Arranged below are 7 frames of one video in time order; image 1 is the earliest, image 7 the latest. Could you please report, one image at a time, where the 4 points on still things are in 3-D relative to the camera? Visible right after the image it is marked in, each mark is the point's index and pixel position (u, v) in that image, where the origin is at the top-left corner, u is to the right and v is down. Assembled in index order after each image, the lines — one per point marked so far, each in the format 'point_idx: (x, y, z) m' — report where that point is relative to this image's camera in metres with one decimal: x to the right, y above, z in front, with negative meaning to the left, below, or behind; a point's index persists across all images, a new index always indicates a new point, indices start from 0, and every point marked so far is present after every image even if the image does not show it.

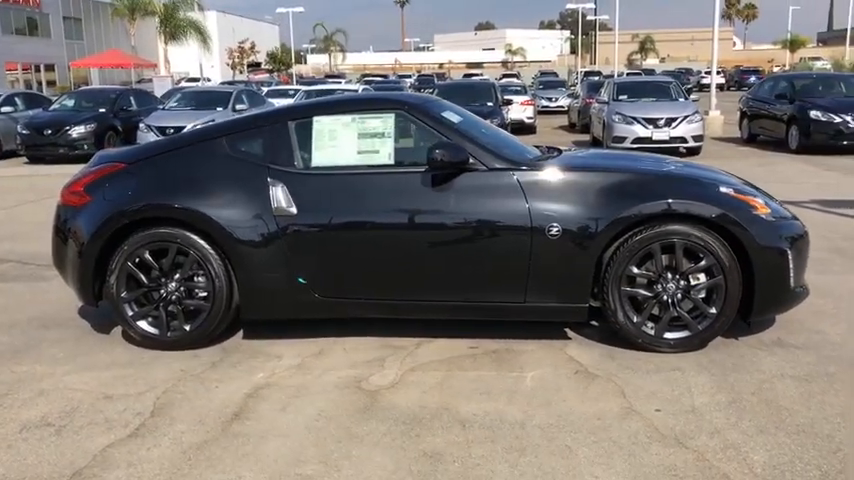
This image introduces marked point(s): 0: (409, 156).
0: (-0.1, +0.5, +4.9) m
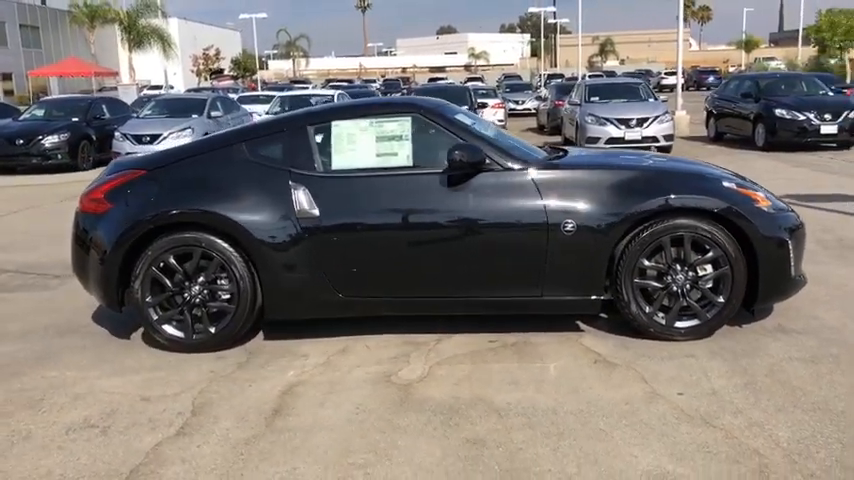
0: (0.0, +0.5, +5.1) m
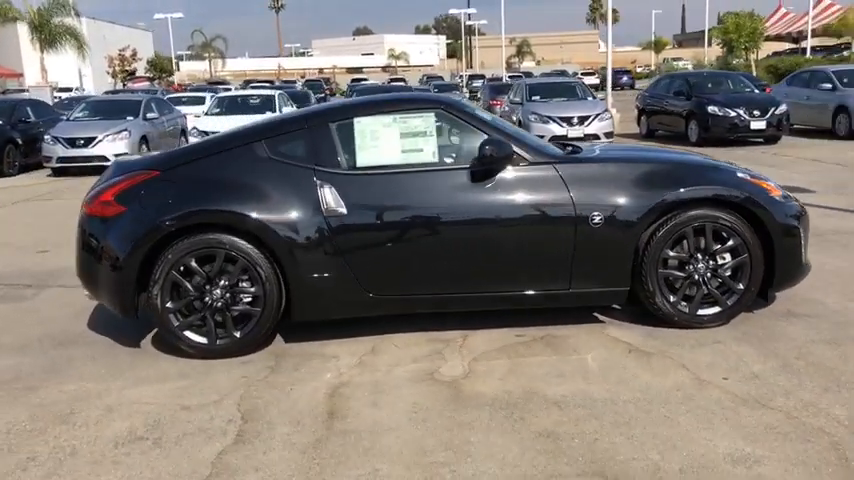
0: (+0.2, +0.5, +5.0) m
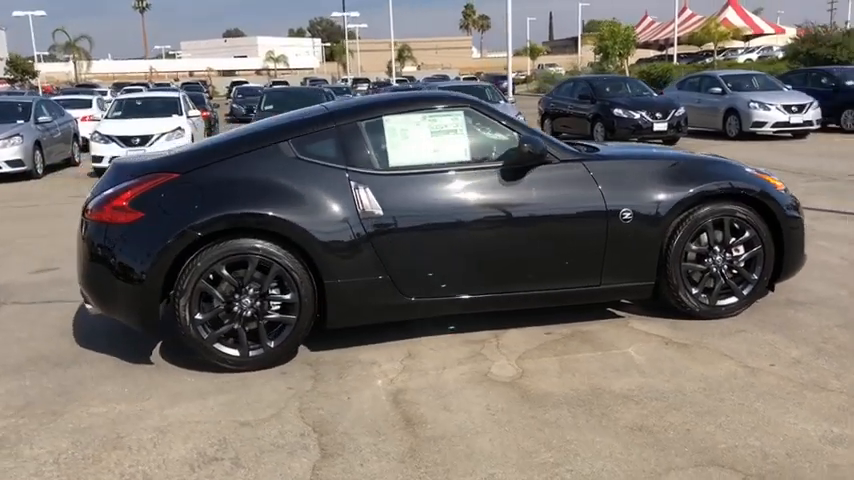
0: (+0.3, +0.5, +5.0) m
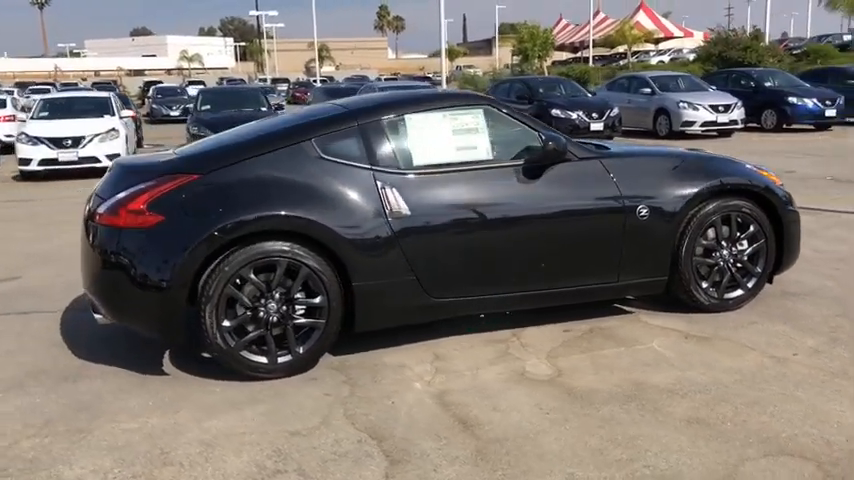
0: (+0.5, +0.5, +5.0) m
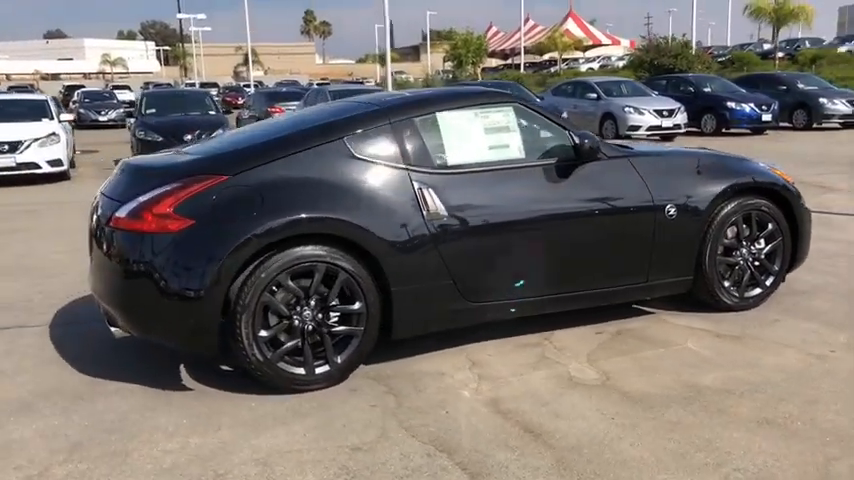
0: (+0.6, +0.5, +4.8) m
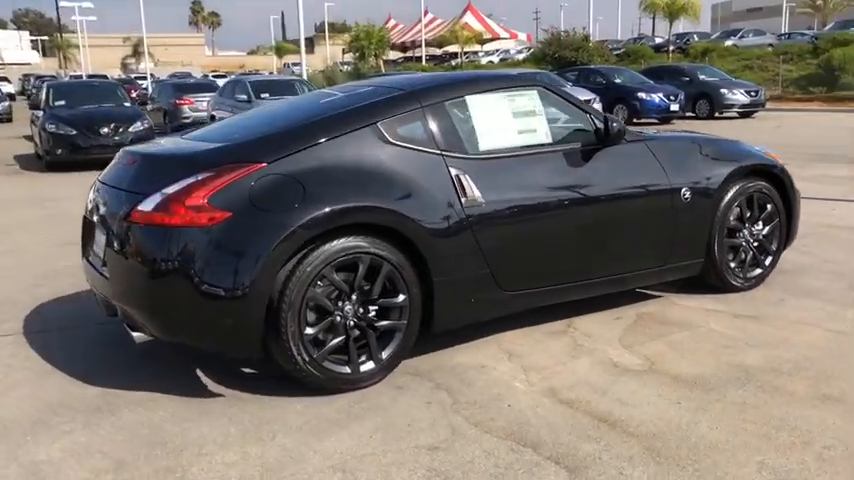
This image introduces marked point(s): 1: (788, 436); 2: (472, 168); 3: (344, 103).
0: (+0.8, +0.6, +4.7) m
1: (+1.5, -0.8, +3.4) m
2: (+0.2, +0.4, +4.3) m
3: (-0.5, +0.7, +4.4) m
